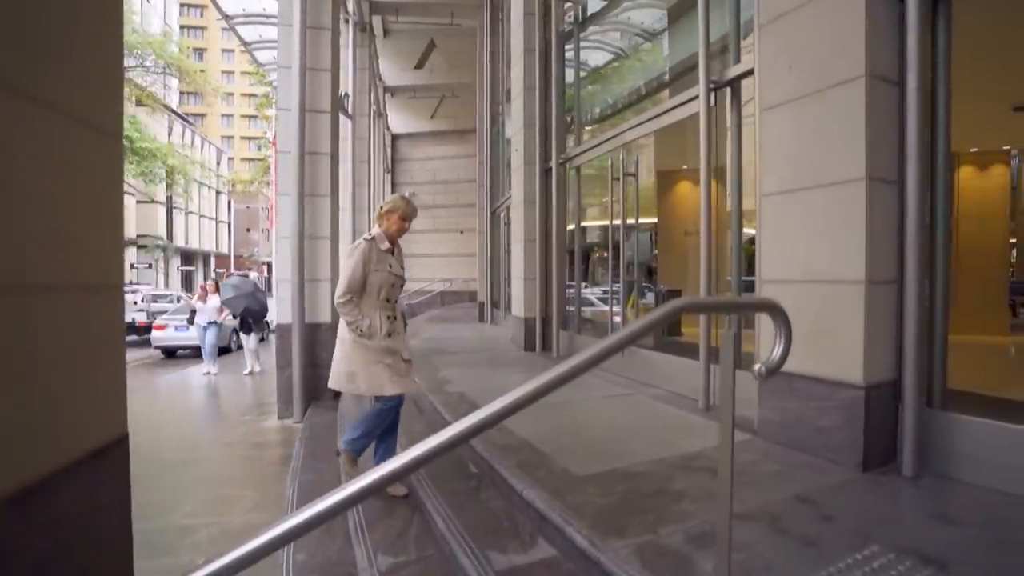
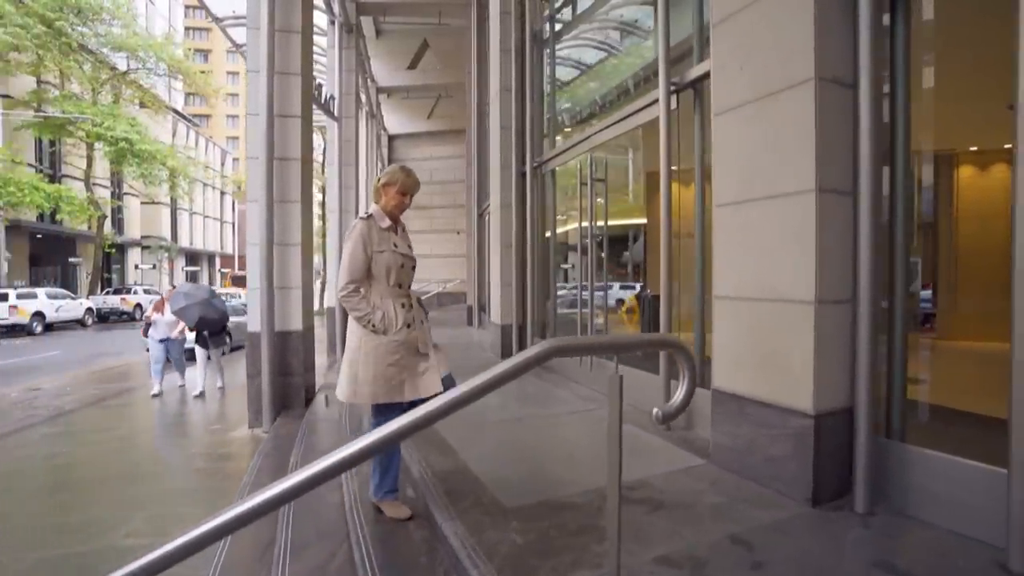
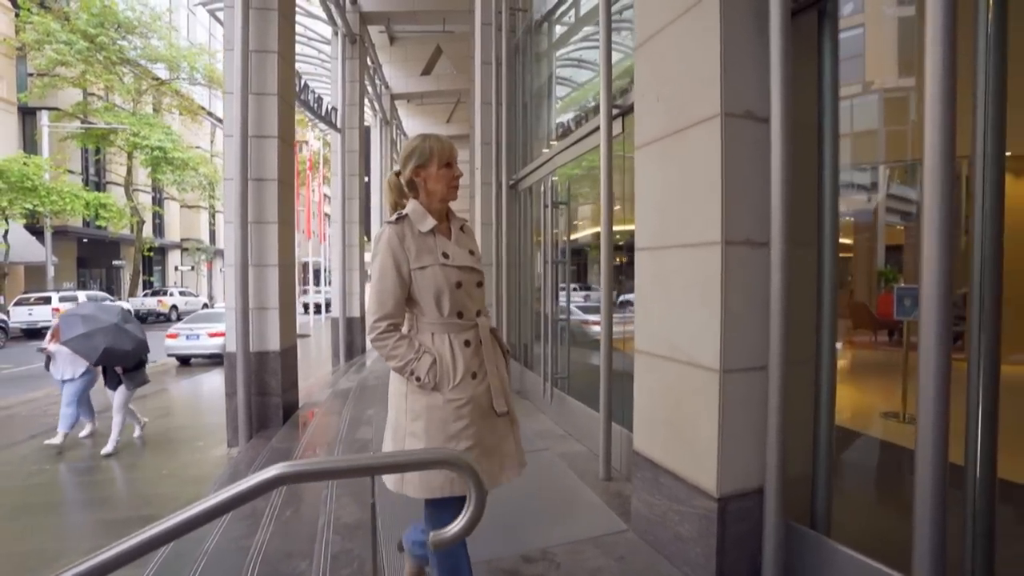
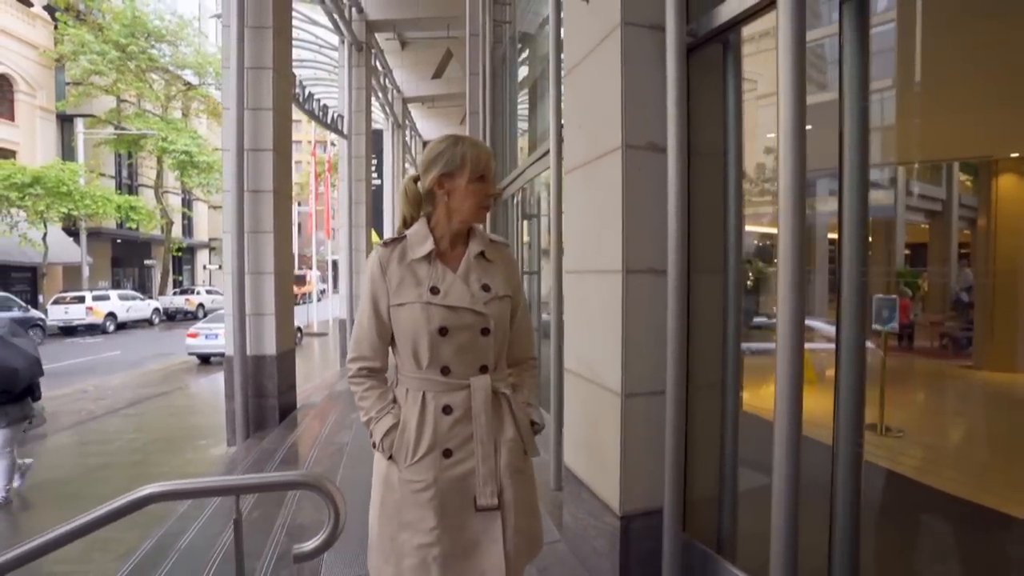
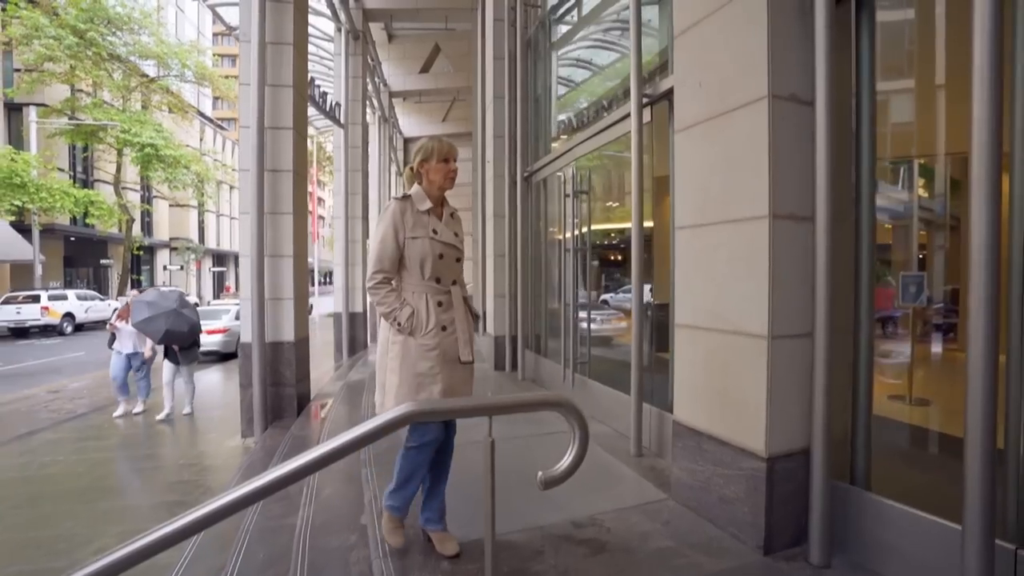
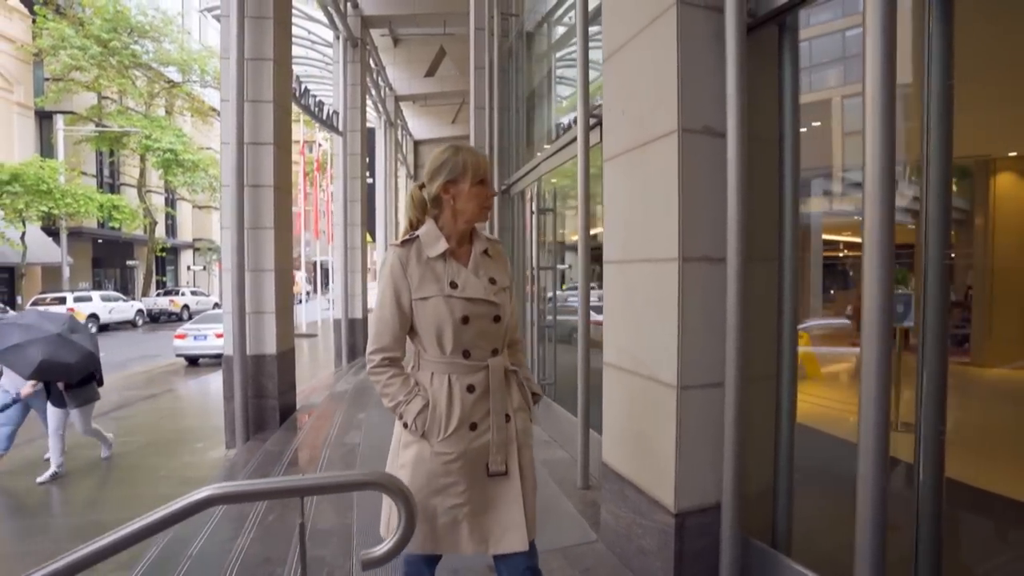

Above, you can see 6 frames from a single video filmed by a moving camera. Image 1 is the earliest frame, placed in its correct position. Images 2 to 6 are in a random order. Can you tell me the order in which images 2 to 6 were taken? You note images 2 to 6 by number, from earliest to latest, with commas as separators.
2, 5, 3, 6, 4
